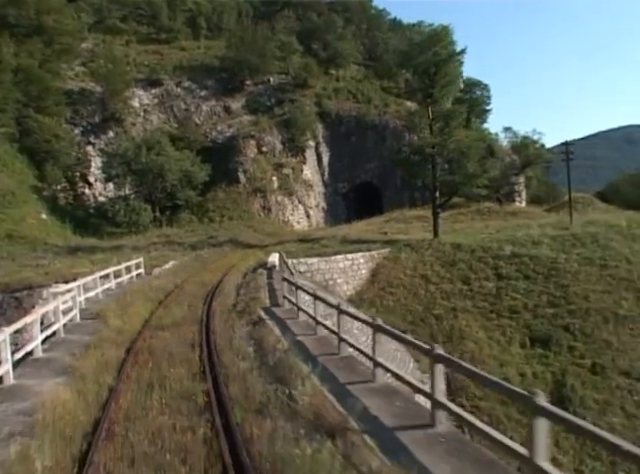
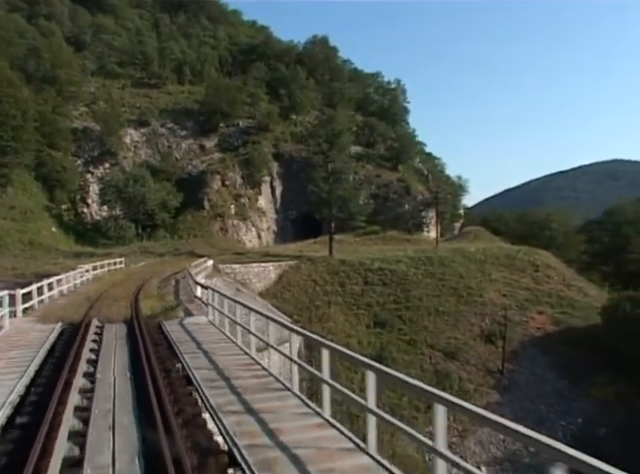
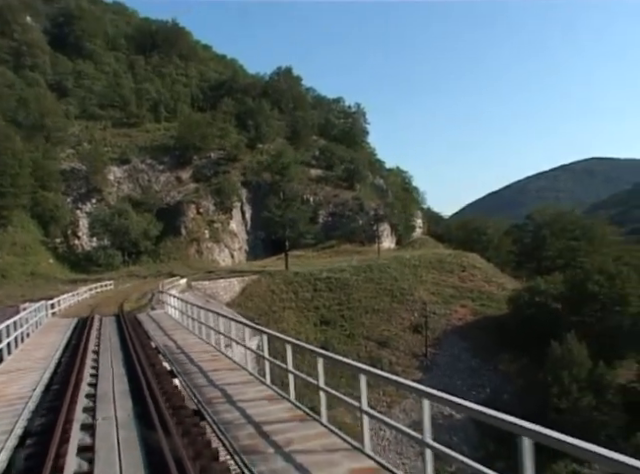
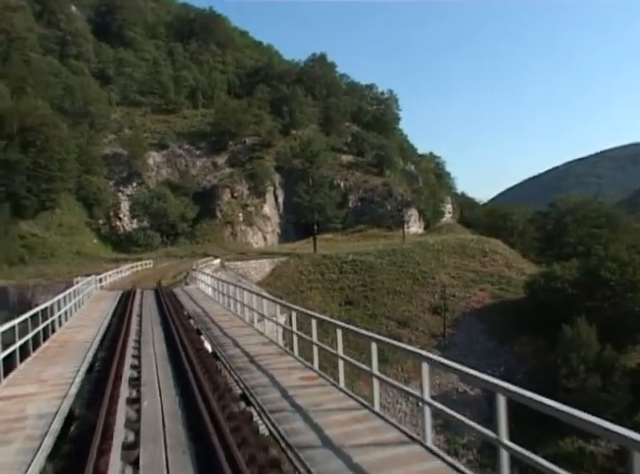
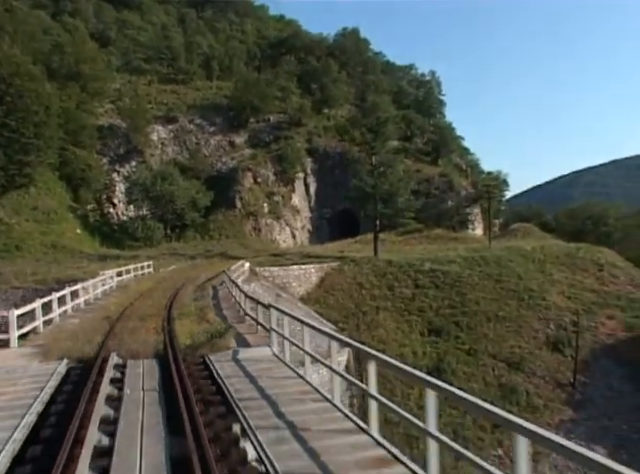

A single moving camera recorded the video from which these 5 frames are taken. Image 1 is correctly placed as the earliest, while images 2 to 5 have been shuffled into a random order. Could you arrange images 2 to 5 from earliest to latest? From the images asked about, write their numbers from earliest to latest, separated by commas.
5, 2, 3, 4
